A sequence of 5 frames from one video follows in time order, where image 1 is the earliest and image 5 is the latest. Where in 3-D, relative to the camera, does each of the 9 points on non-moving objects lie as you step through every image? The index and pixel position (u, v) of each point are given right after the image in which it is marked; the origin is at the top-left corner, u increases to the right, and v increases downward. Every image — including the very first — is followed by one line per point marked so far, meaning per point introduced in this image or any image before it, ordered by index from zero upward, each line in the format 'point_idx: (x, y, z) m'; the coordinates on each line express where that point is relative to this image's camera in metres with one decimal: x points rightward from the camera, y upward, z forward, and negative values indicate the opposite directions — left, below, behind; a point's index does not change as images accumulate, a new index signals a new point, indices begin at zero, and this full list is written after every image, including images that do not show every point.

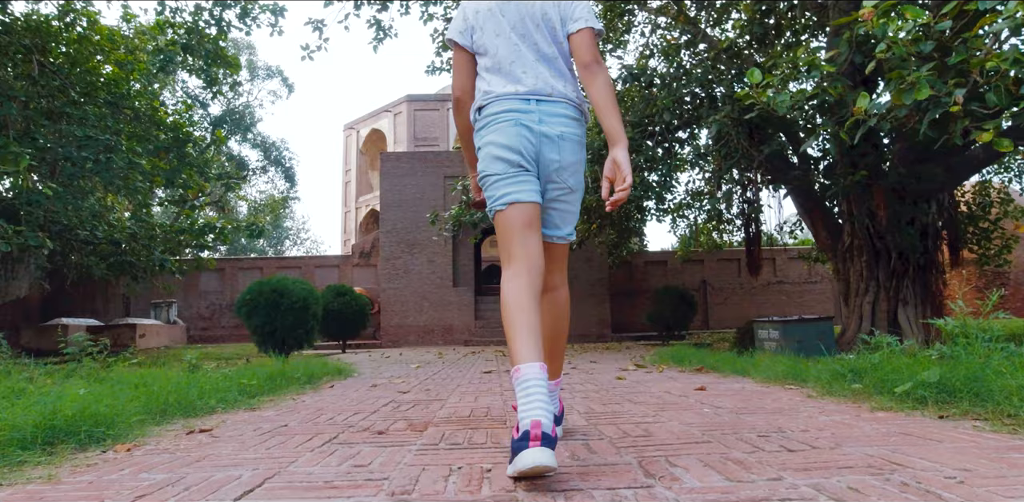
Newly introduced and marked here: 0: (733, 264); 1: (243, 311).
0: (+5.6, -0.3, +19.4) m
1: (-3.6, -0.8, +10.2) m
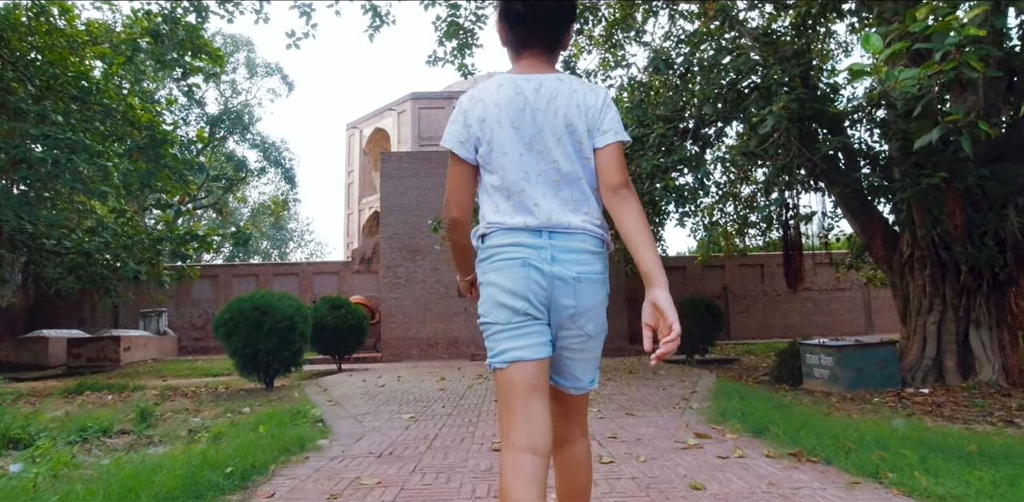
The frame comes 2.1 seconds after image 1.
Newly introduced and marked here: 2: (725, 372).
0: (+5.8, -0.4, +18.2) m
1: (-3.4, -1.0, +9.0) m
2: (+3.1, -1.7, +11.0) m
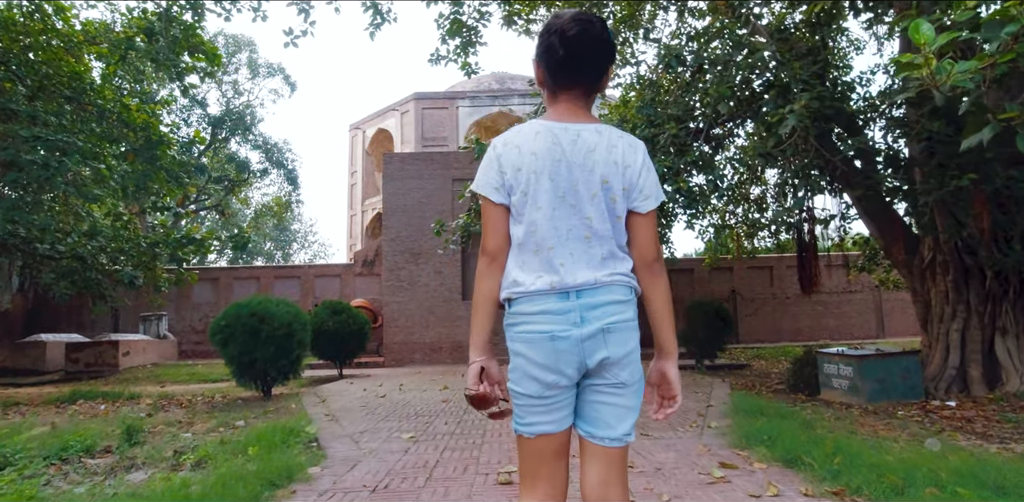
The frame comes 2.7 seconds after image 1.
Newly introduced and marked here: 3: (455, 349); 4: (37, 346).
0: (+5.9, -0.5, +17.9) m
1: (-3.4, -1.0, +8.8) m
2: (+3.1, -1.8, +10.7) m
3: (-1.1, -1.8, +14.5) m
4: (-9.5, -1.9, +15.3) m
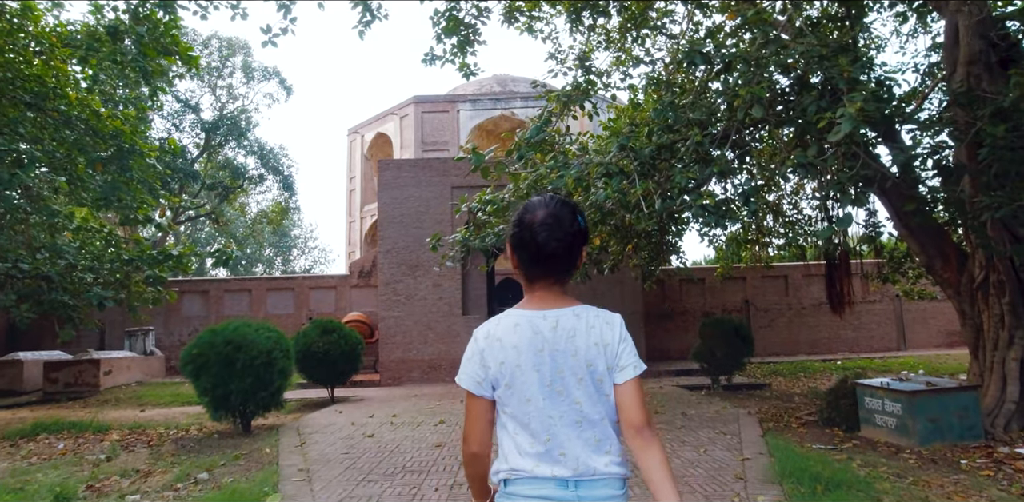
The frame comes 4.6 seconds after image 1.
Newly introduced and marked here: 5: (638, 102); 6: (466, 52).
0: (+6.0, -0.7, +17.0) m
1: (-3.3, -1.2, +7.9) m
2: (+3.2, -2.0, +9.8) m
3: (-1.0, -2.1, +13.6) m
4: (-9.5, -2.2, +14.5) m
5: (+1.5, +1.7, +8.9) m
6: (-0.6, +2.5, +9.4) m
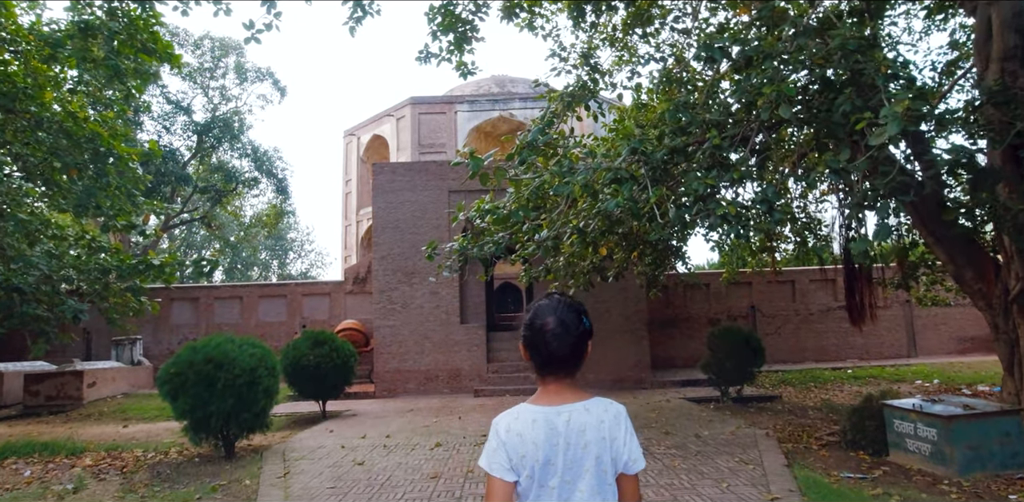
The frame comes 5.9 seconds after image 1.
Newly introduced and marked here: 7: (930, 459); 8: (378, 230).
0: (+6.0, -0.8, +16.5) m
1: (-3.3, -1.3, +7.4) m
2: (+3.2, -2.1, +9.3) m
3: (-1.0, -2.2, +13.1) m
4: (-9.5, -2.3, +14.0) m
5: (+1.5, +1.6, +8.3) m
6: (-0.6, +2.4, +8.9) m
7: (+3.2, -1.6, +5.9) m
8: (-2.4, +0.3, +13.4) m
